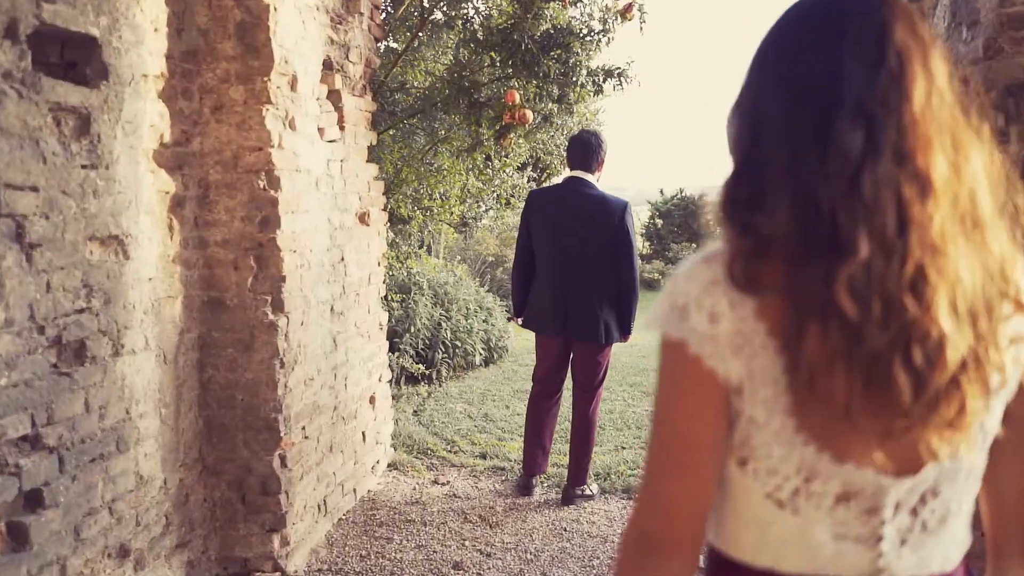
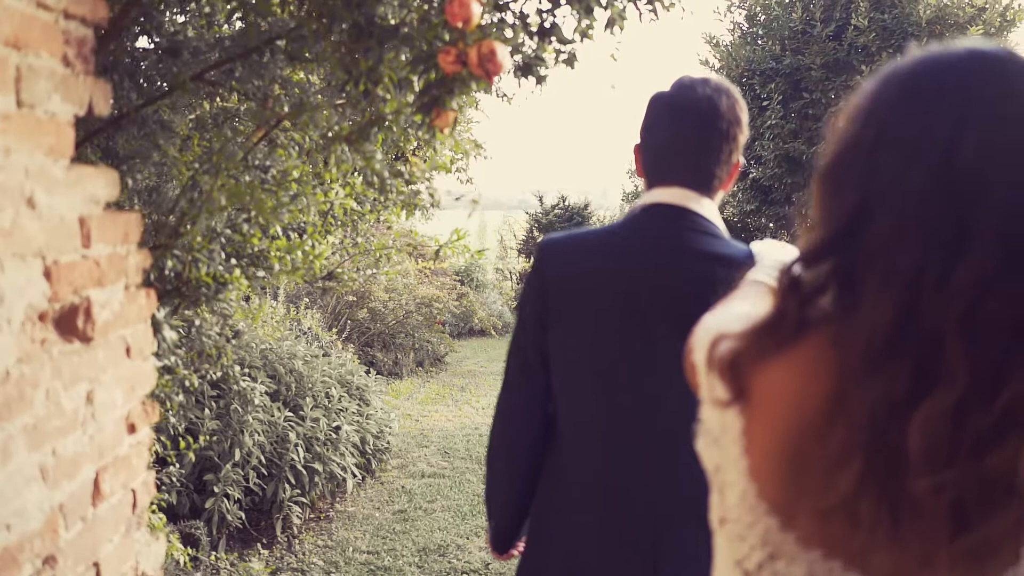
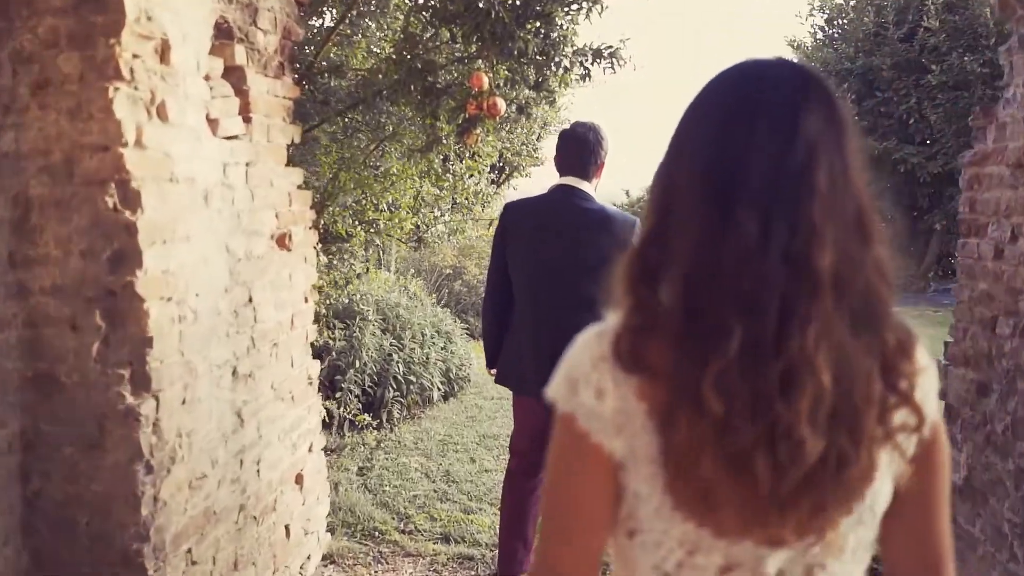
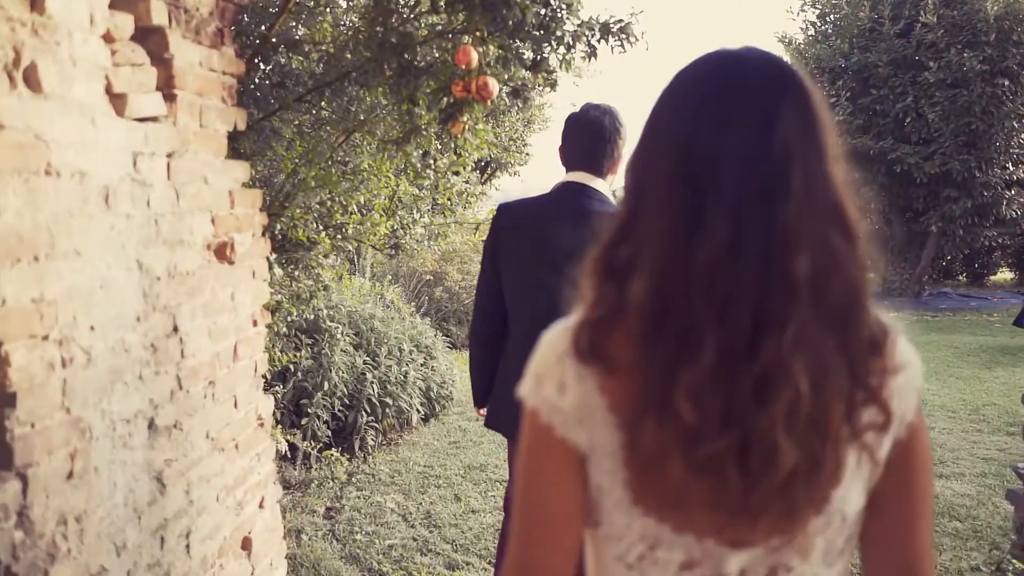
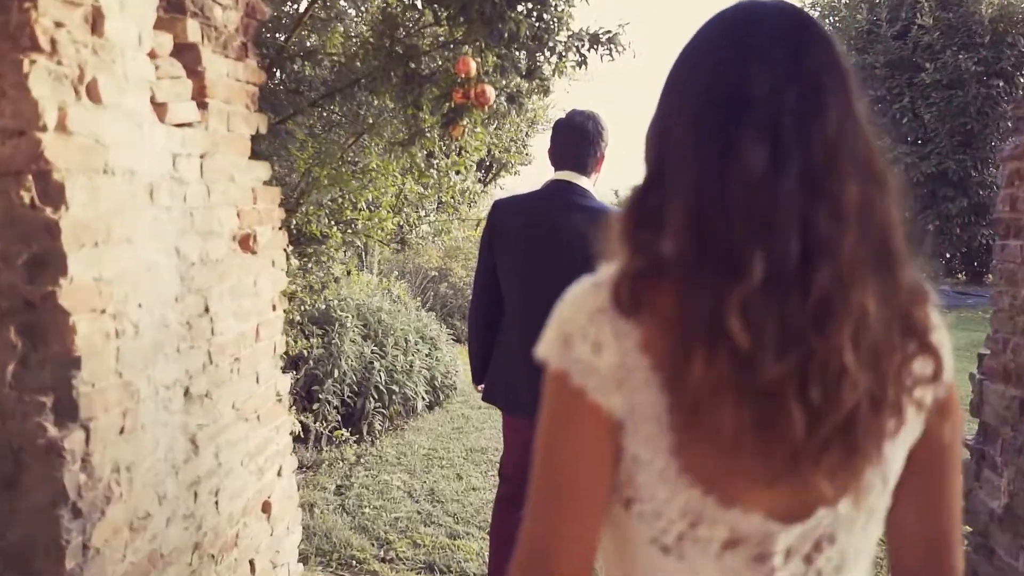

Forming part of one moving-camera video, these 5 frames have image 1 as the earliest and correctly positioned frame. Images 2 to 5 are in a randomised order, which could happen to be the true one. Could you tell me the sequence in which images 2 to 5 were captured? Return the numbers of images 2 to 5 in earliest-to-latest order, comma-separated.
3, 5, 4, 2
